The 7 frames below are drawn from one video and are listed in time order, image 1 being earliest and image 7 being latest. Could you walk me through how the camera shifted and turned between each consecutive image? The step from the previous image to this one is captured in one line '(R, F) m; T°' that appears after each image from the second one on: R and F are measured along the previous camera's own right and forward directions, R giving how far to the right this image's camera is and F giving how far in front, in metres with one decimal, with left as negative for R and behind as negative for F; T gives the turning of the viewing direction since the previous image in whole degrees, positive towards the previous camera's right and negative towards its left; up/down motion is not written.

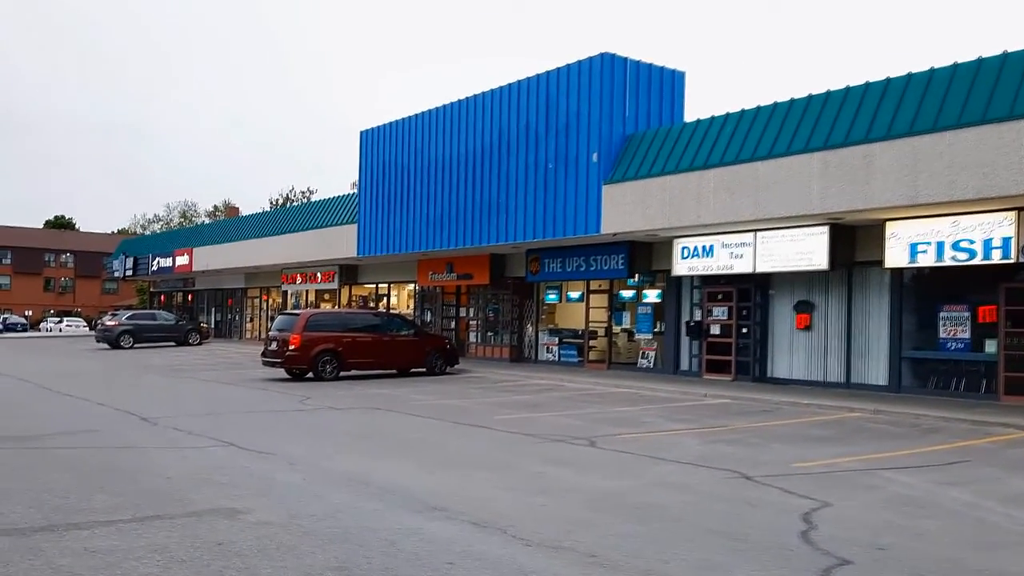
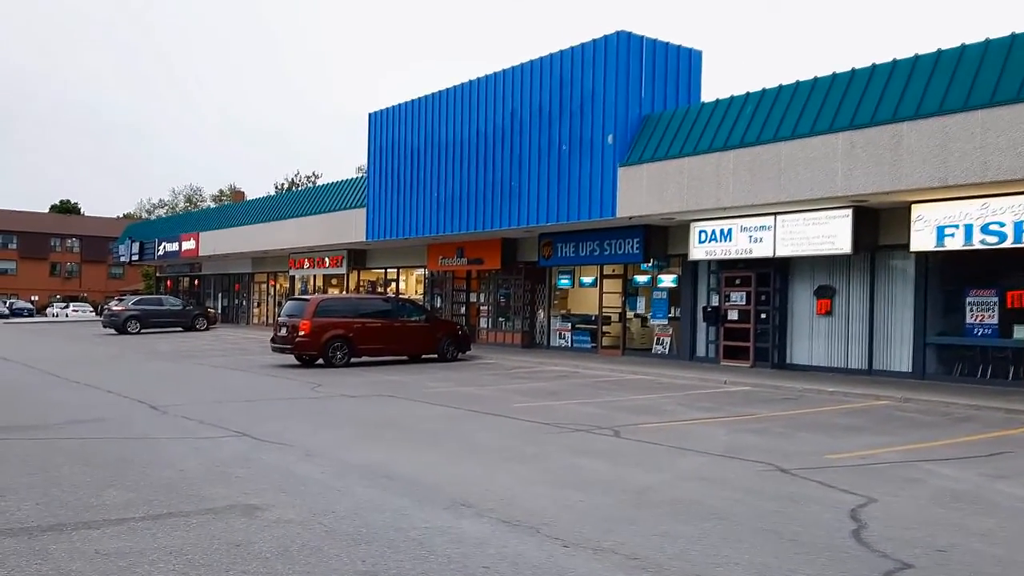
(-0.2, +0.4) m; 0°
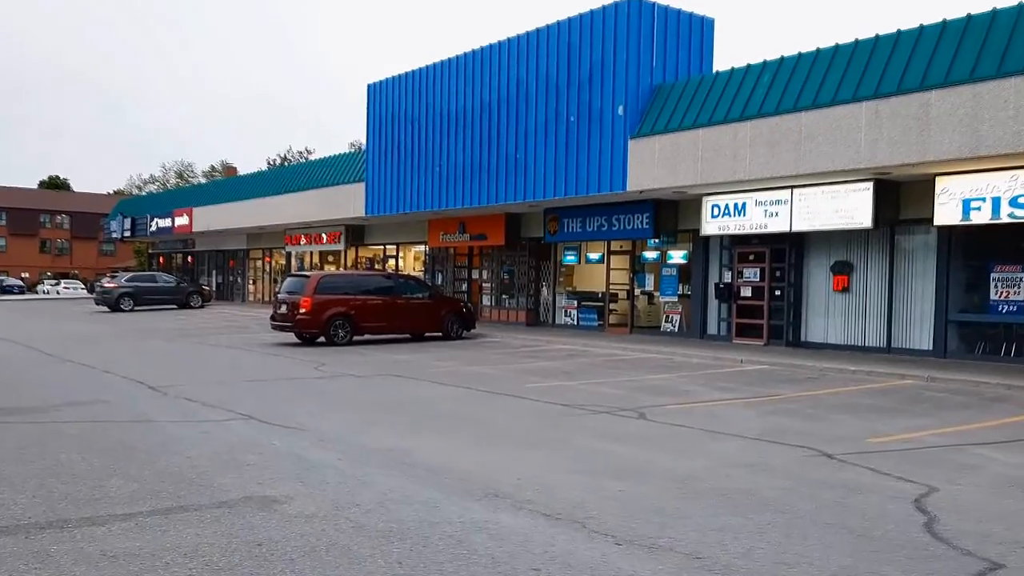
(-0.3, +0.6) m; 0°
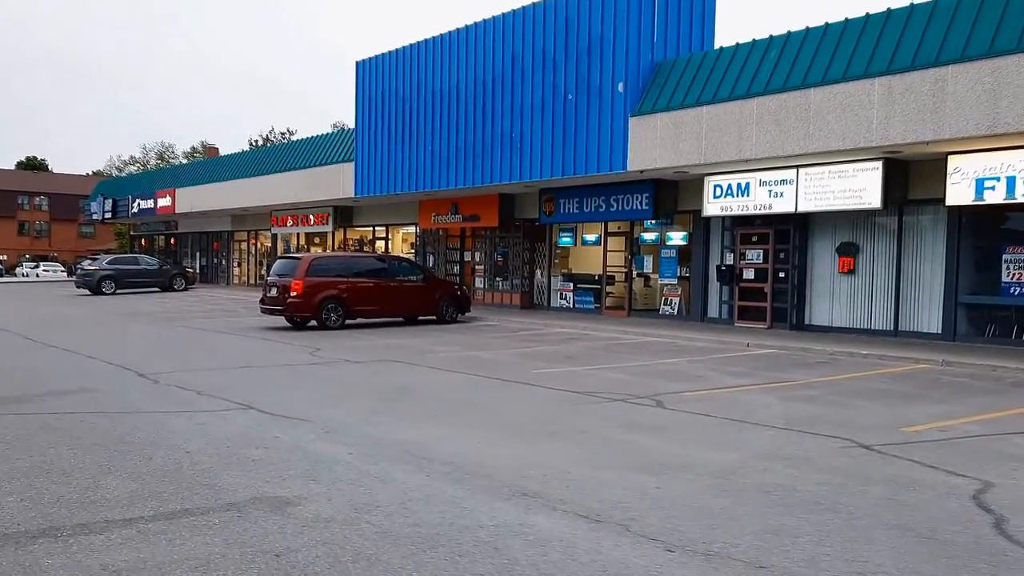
(-0.3, +0.5) m; +1°
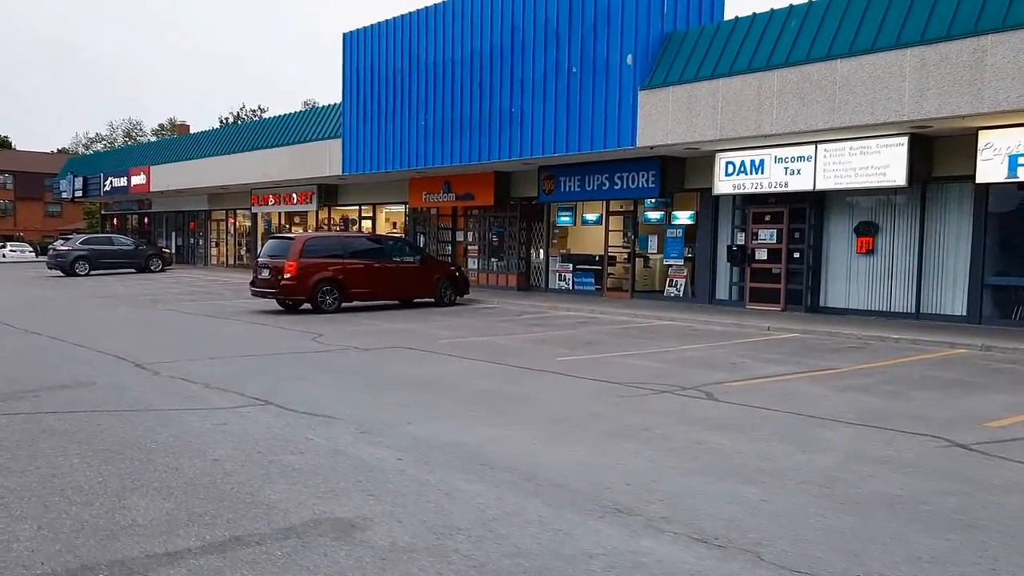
(-0.7, +0.8) m; +2°
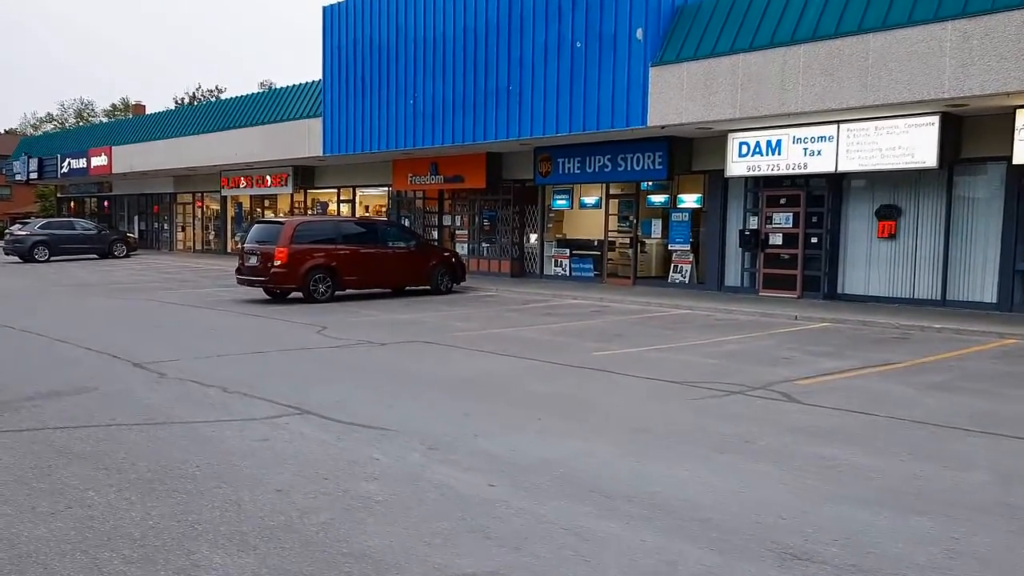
(-0.9, +1.0) m; +3°
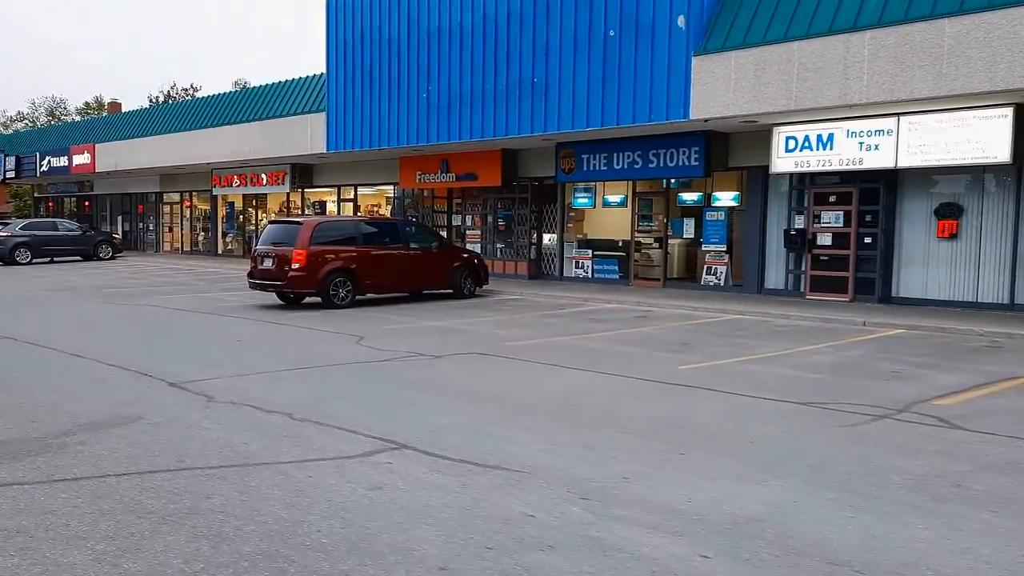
(-1.1, +1.2) m; +2°
